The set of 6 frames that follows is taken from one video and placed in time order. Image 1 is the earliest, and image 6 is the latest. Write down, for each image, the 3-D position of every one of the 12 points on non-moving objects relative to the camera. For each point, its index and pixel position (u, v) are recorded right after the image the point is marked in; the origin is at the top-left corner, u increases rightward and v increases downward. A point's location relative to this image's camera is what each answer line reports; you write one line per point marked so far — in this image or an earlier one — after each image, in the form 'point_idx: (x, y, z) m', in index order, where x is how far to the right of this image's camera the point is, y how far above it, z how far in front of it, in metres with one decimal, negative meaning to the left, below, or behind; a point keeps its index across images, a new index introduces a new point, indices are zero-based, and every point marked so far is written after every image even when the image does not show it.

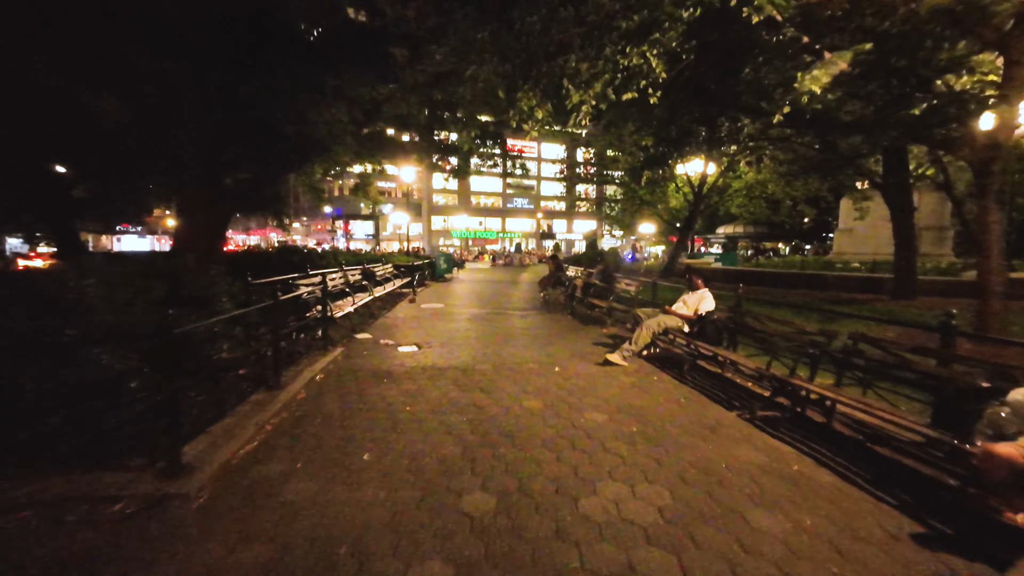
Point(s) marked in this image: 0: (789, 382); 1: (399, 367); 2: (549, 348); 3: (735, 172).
0: (+2.7, -0.9, +4.2) m
1: (-1.6, -1.1, +6.1) m
2: (+0.6, -1.0, +7.1) m
3: (+9.9, +5.1, +19.0) m
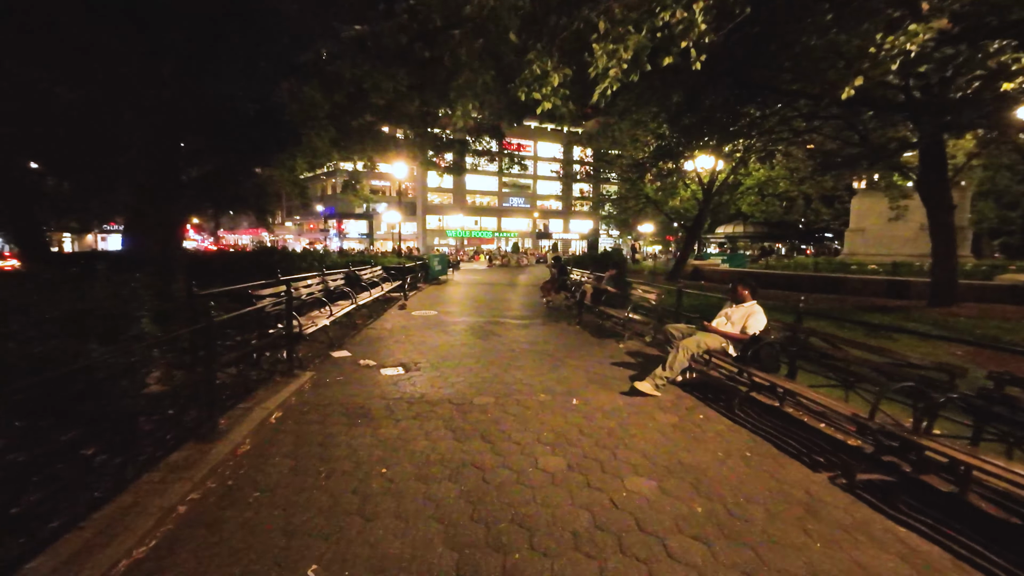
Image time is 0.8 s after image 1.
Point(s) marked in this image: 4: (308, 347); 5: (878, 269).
0: (+2.9, -1.1, +3.1) m
1: (-1.5, -1.3, +4.9) m
2: (+0.7, -1.2, +5.9) m
3: (+9.9, +5.0, +17.9) m
4: (-3.4, -1.0, +7.0) m
5: (+15.2, +0.8, +17.7) m
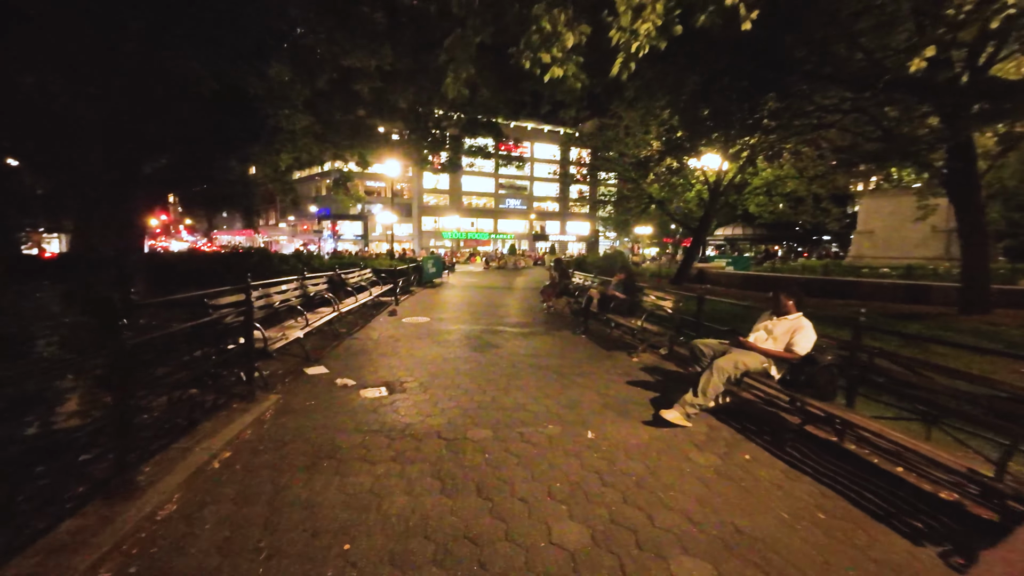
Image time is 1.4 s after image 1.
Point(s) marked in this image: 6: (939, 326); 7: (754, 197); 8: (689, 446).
0: (+2.9, -1.2, +2.3) m
1: (-1.5, -1.4, +4.1) m
2: (+0.7, -1.3, +5.1) m
3: (+9.8, +4.8, +17.2) m
4: (-3.4, -1.1, +6.2) m
5: (+15.1, +0.6, +17.0) m
6: (+8.4, -0.7, +8.4) m
7: (+10.8, +4.1, +19.0) m
8: (+1.6, -1.4, +3.8) m
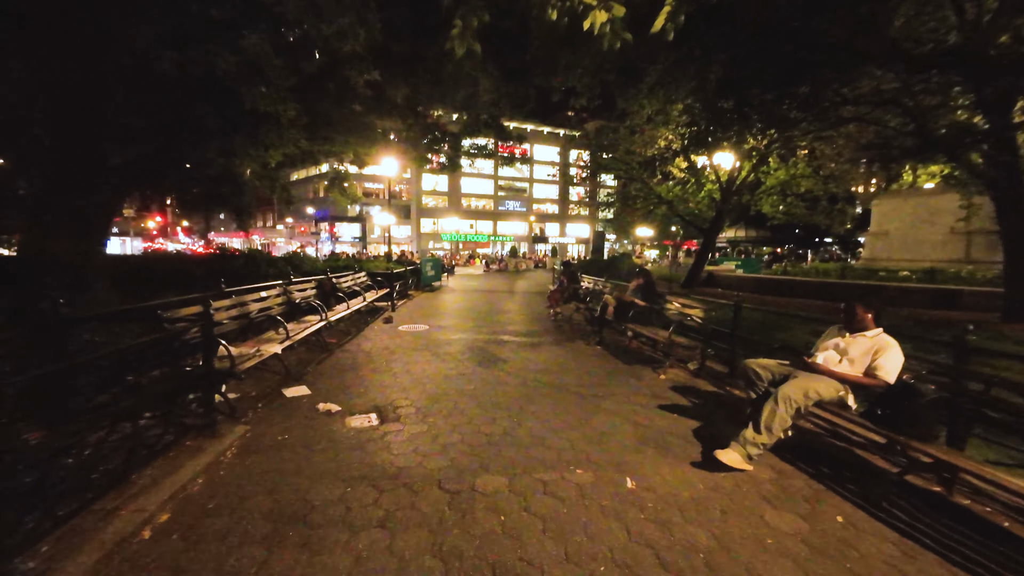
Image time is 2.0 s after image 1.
0: (+3.0, -1.3, +1.5) m
1: (-1.3, -1.5, +3.2) m
2: (+0.8, -1.4, +4.3) m
3: (+9.9, +4.7, +16.4) m
4: (-3.2, -1.2, +5.3) m
5: (+15.2, +0.5, +16.3) m
6: (+8.5, -0.8, +7.6) m
7: (+10.9, +3.9, +18.3) m
8: (+1.7, -1.5, +3.0) m
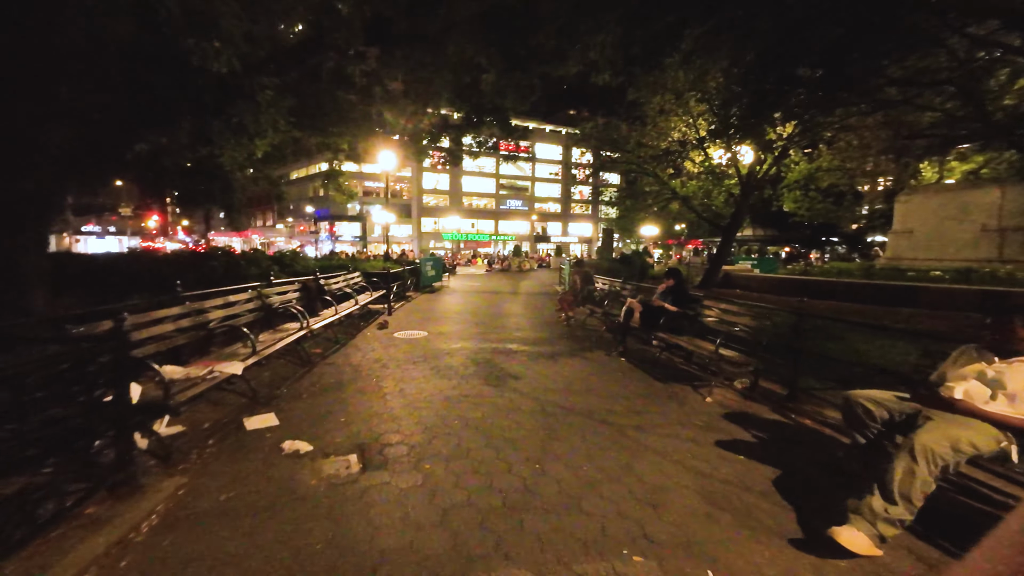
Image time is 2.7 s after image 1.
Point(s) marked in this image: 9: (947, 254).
0: (+3.2, -1.3, +0.5) m
1: (-1.2, -1.5, +2.2) m
2: (+1.0, -1.4, +3.3) m
3: (+10.1, +4.7, +15.4) m
4: (-3.1, -1.2, +4.4) m
5: (+15.4, +0.4, +15.2) m
6: (+8.7, -0.9, +6.6) m
7: (+11.1, +3.8, +17.3) m
8: (+1.9, -1.5, +1.9) m
9: (+18.4, +1.5, +18.1) m
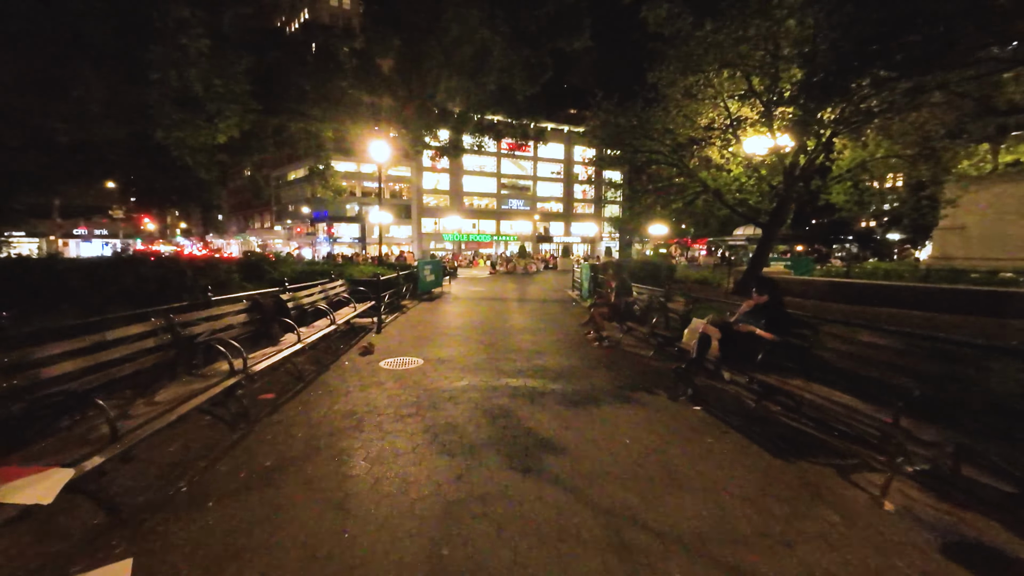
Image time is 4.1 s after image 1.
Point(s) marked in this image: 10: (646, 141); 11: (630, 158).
0: (+3.5, -1.5, -1.5) m
1: (-0.9, -1.7, +0.3) m
2: (+1.3, -1.6, +1.3) m
3: (+10.4, +4.5, +13.4) m
4: (-2.8, -1.5, +2.4) m
5: (+15.7, +0.3, +13.3) m
6: (+9.0, -1.1, +4.6) m
7: (+11.4, +3.7, +15.3) m
8: (+2.2, -1.7, 0.0) m
9: (+18.8, +1.4, +16.1) m
10: (+4.8, +5.2, +15.1) m
11: (+4.8, +5.1, +15.6) m
